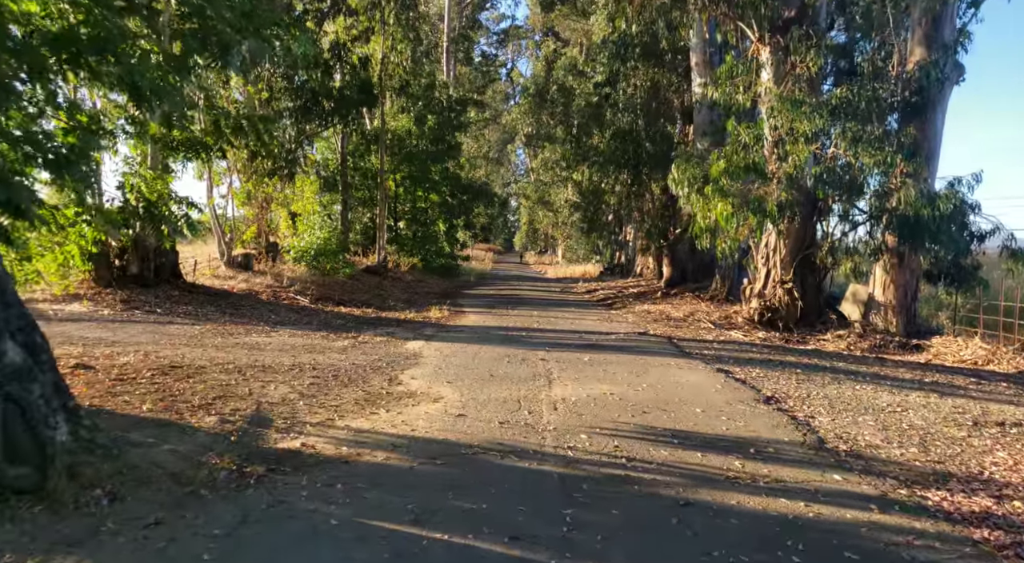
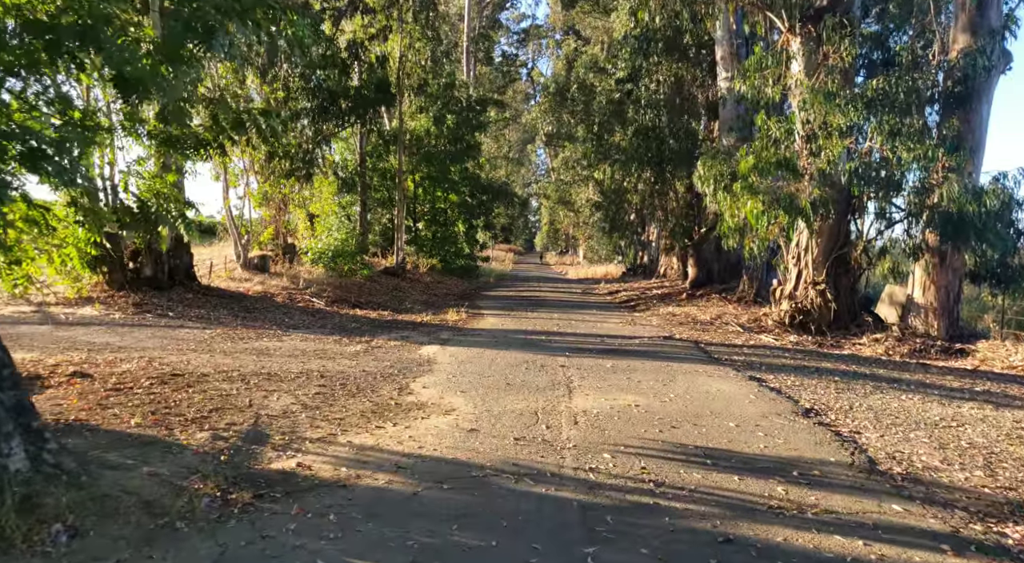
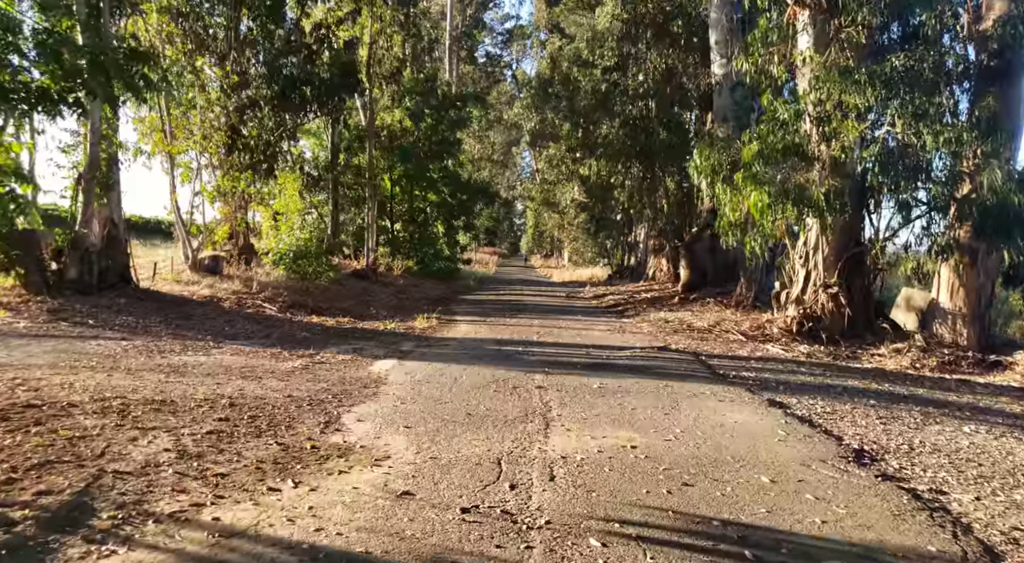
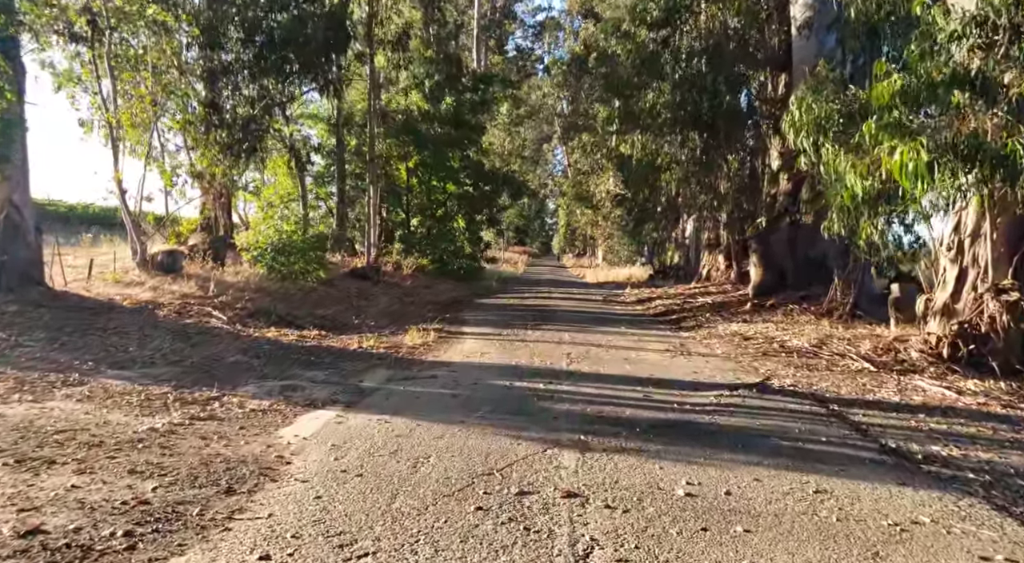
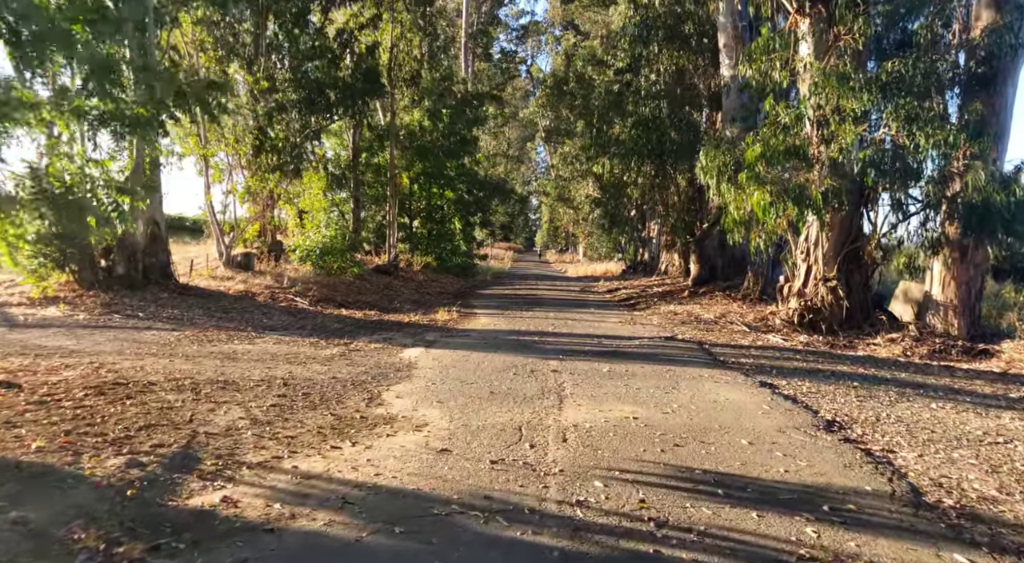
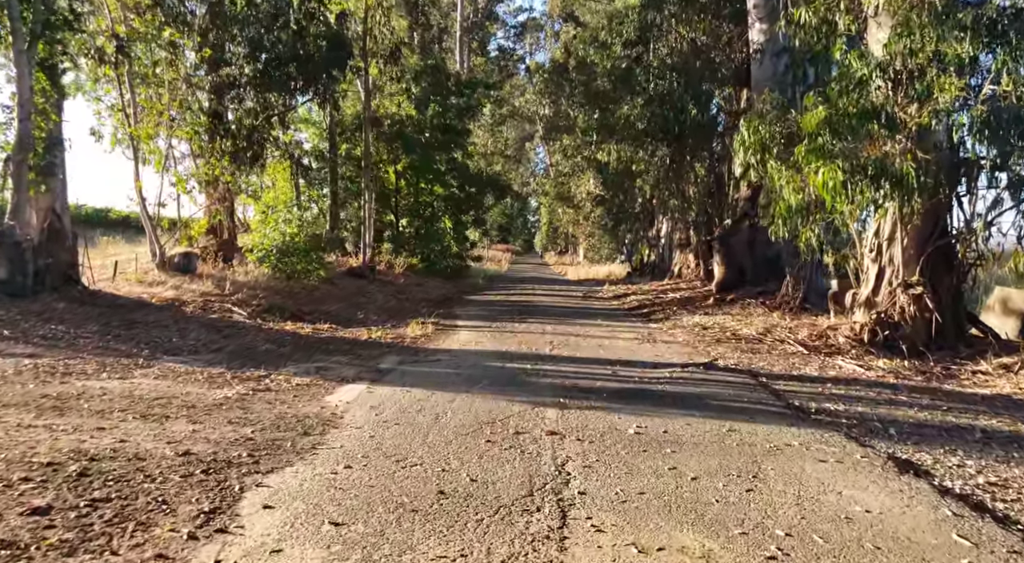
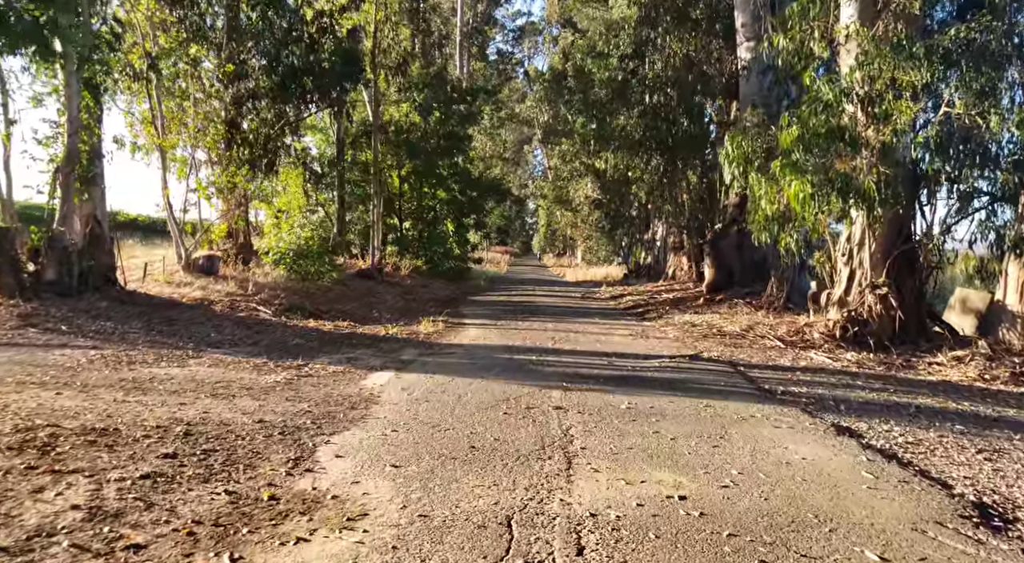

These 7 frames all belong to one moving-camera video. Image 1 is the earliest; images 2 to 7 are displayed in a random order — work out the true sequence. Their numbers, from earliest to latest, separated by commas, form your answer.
2, 5, 3, 7, 6, 4
